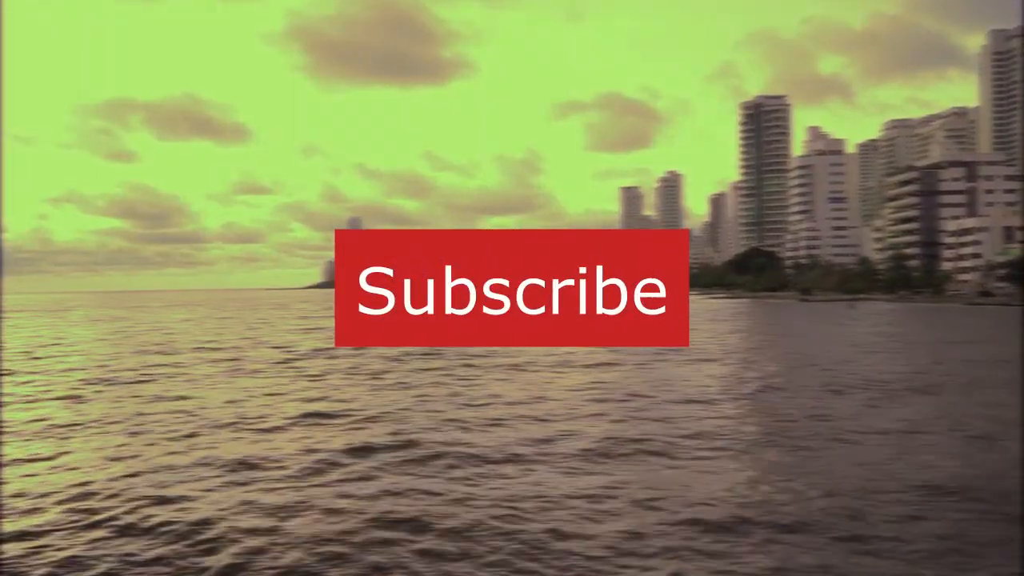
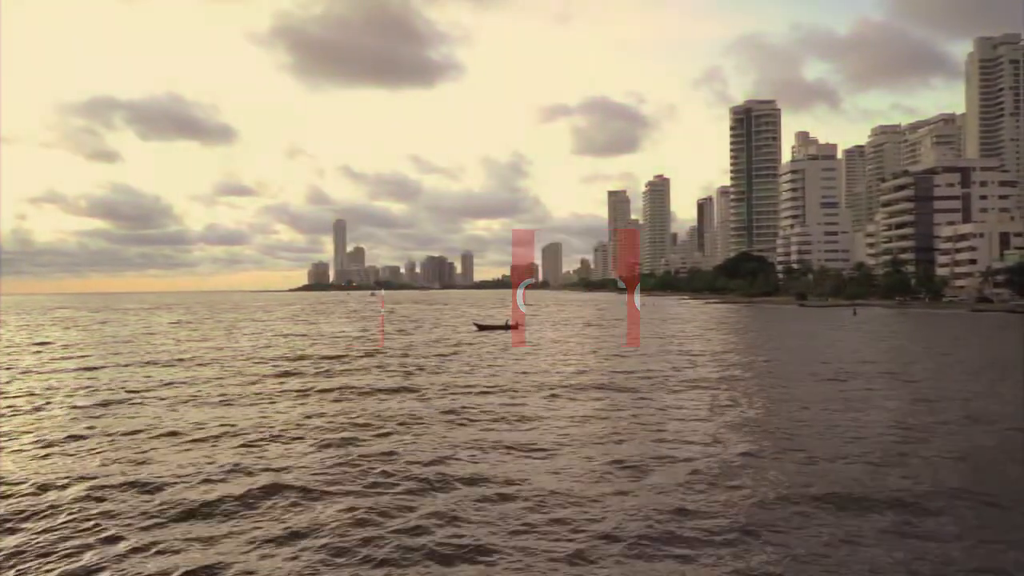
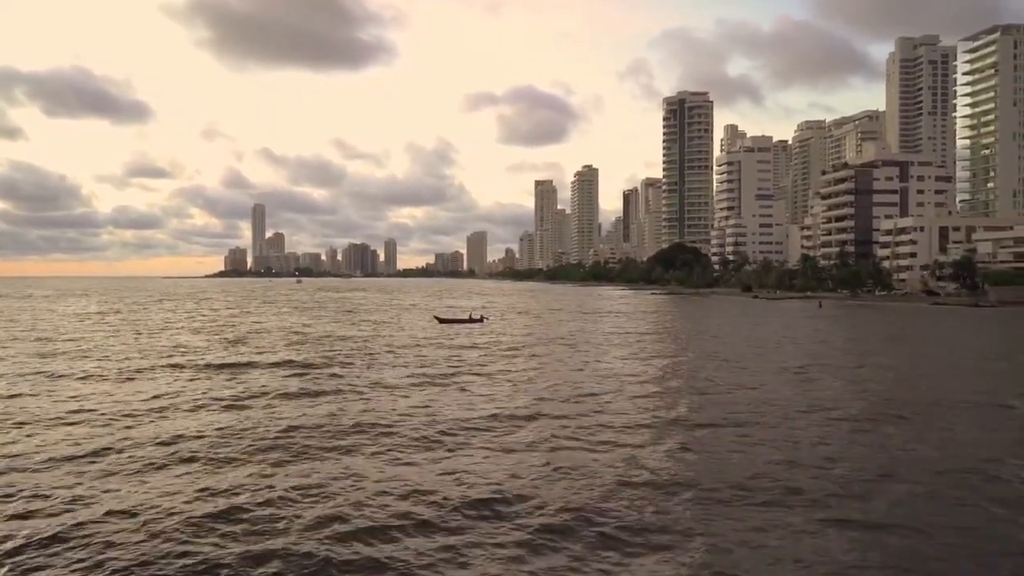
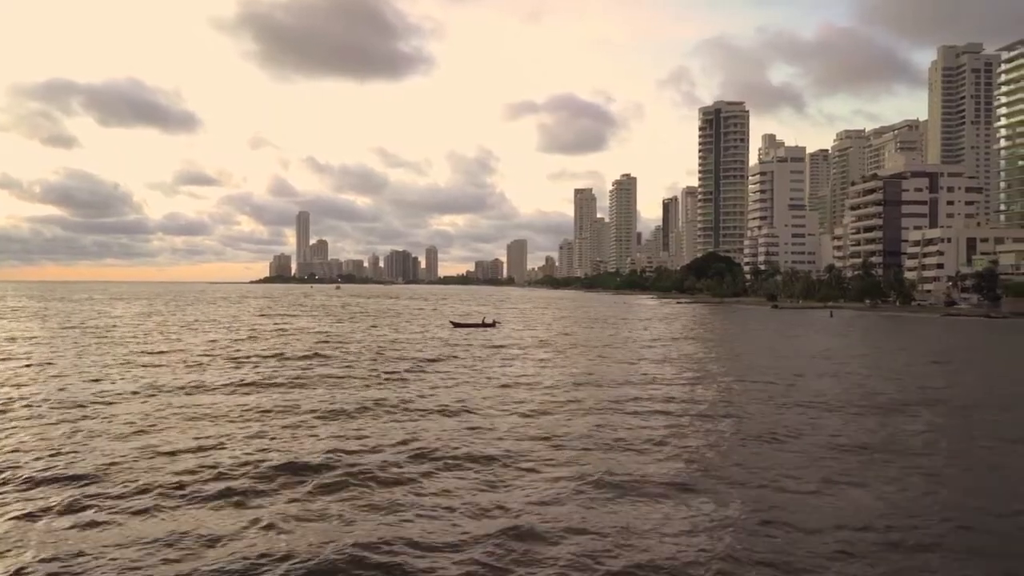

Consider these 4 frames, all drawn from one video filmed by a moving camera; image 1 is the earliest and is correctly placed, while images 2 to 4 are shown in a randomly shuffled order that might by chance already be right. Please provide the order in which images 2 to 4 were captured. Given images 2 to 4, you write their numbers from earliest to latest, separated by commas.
2, 4, 3
